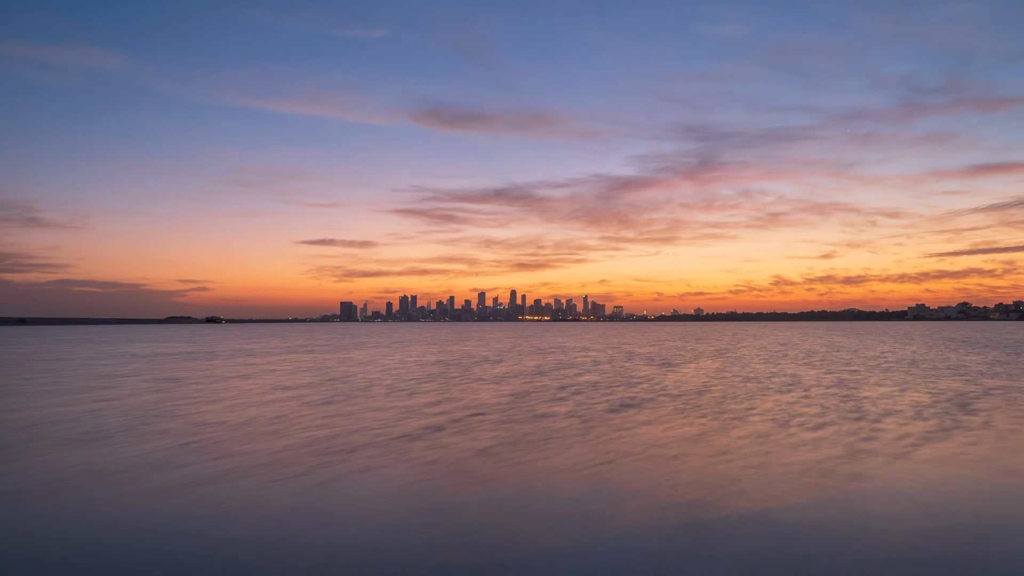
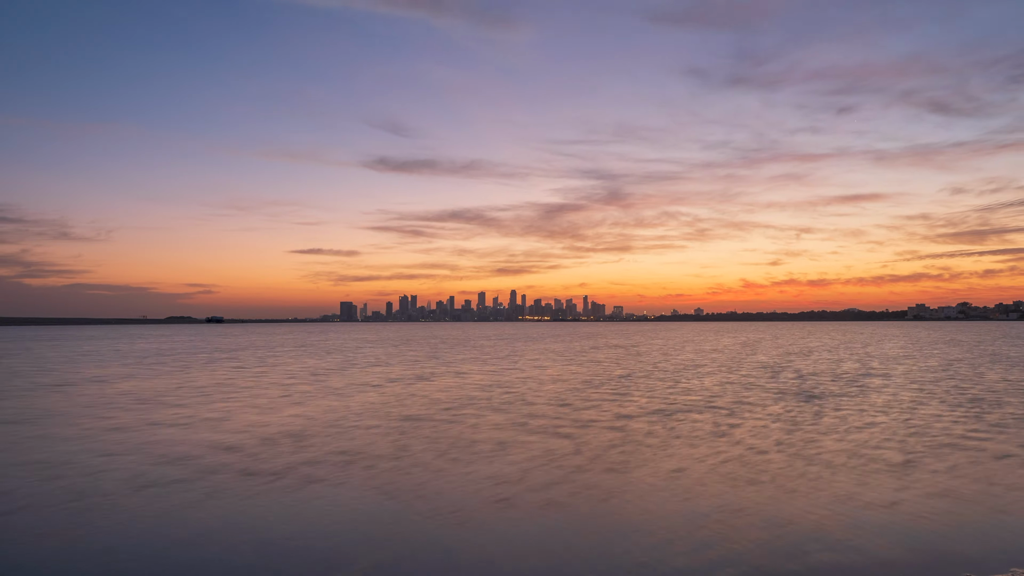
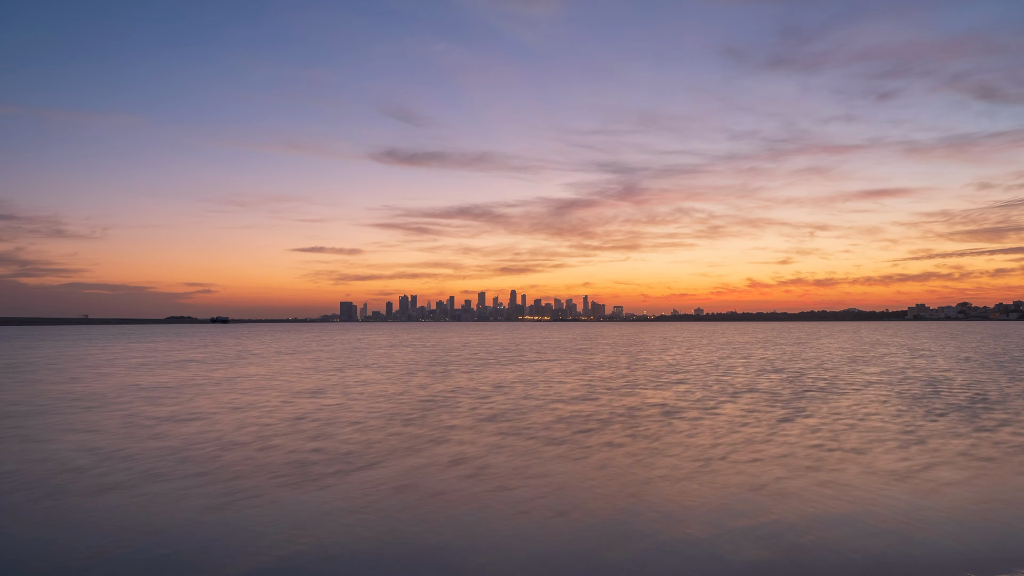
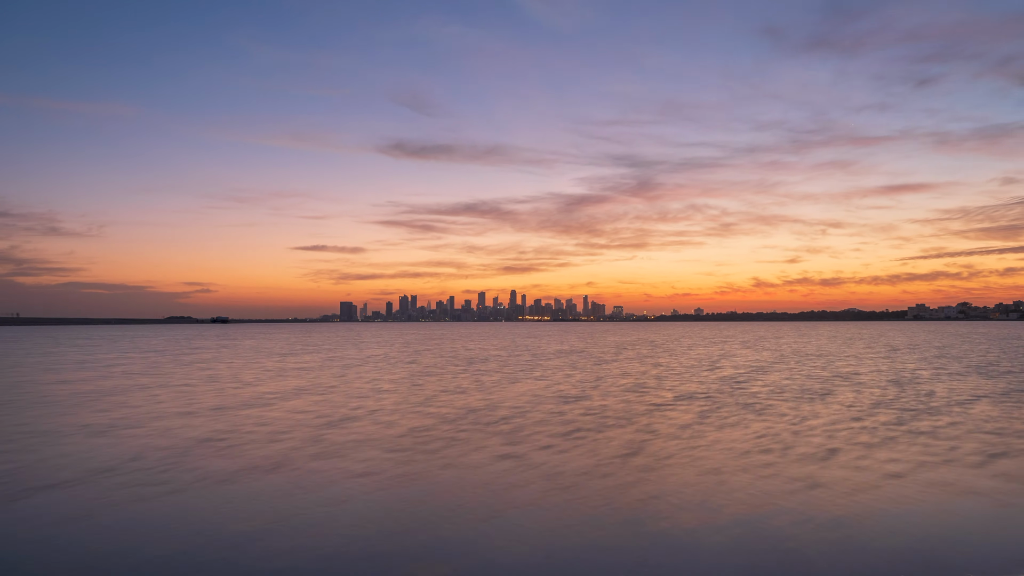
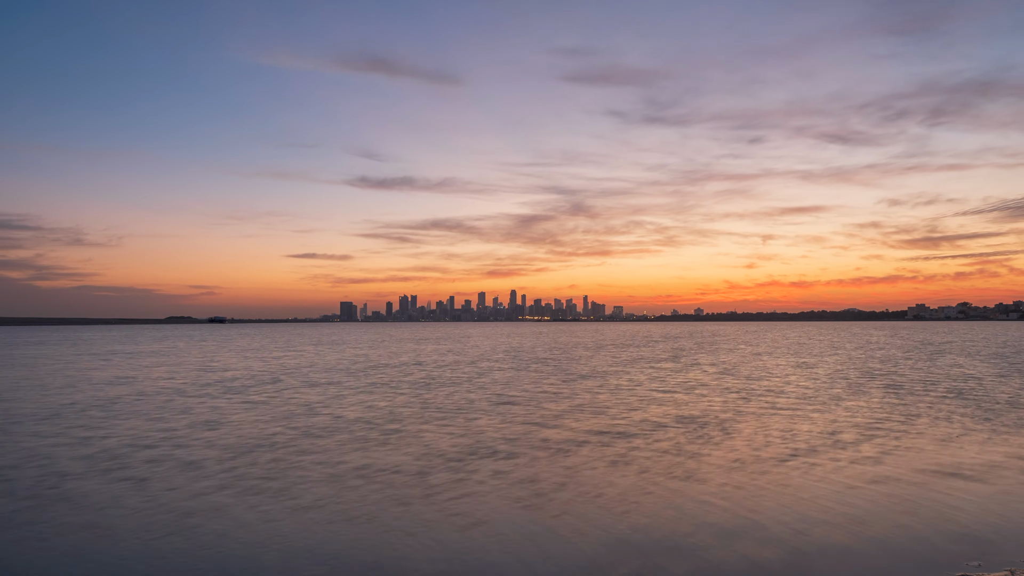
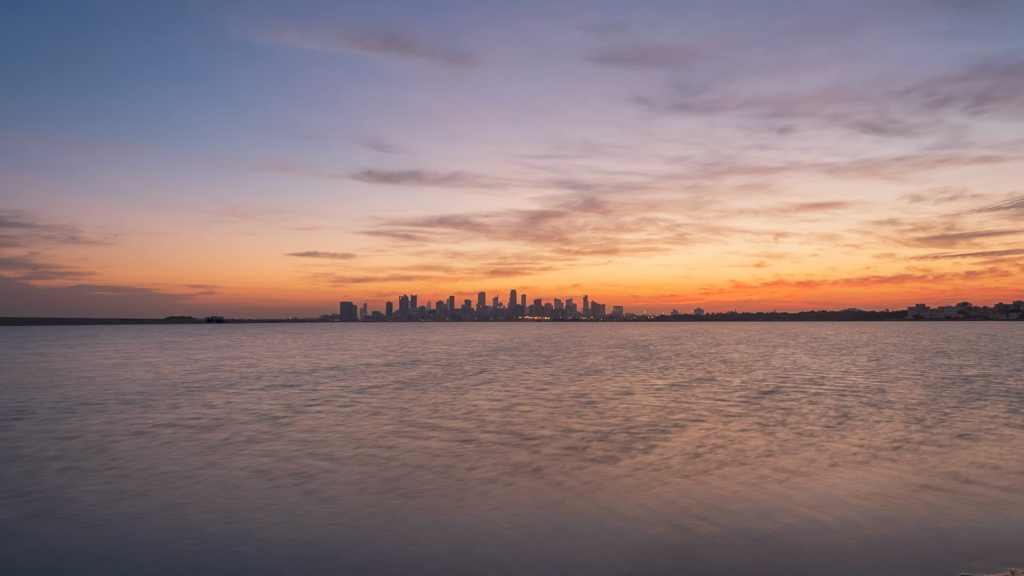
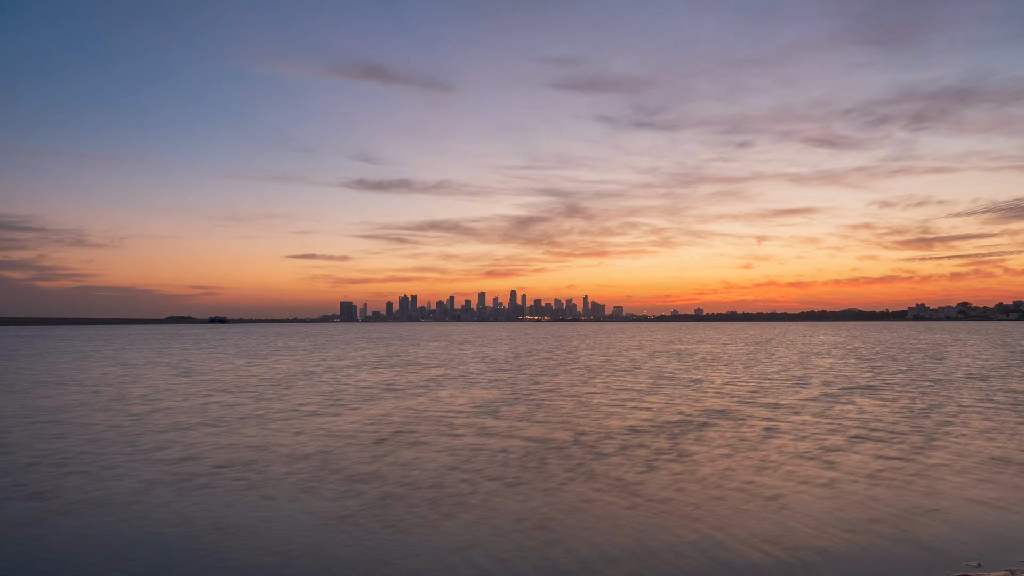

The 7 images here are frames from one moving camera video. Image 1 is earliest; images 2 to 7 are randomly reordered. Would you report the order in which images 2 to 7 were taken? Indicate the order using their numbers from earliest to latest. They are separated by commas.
4, 3, 2, 6, 5, 7
